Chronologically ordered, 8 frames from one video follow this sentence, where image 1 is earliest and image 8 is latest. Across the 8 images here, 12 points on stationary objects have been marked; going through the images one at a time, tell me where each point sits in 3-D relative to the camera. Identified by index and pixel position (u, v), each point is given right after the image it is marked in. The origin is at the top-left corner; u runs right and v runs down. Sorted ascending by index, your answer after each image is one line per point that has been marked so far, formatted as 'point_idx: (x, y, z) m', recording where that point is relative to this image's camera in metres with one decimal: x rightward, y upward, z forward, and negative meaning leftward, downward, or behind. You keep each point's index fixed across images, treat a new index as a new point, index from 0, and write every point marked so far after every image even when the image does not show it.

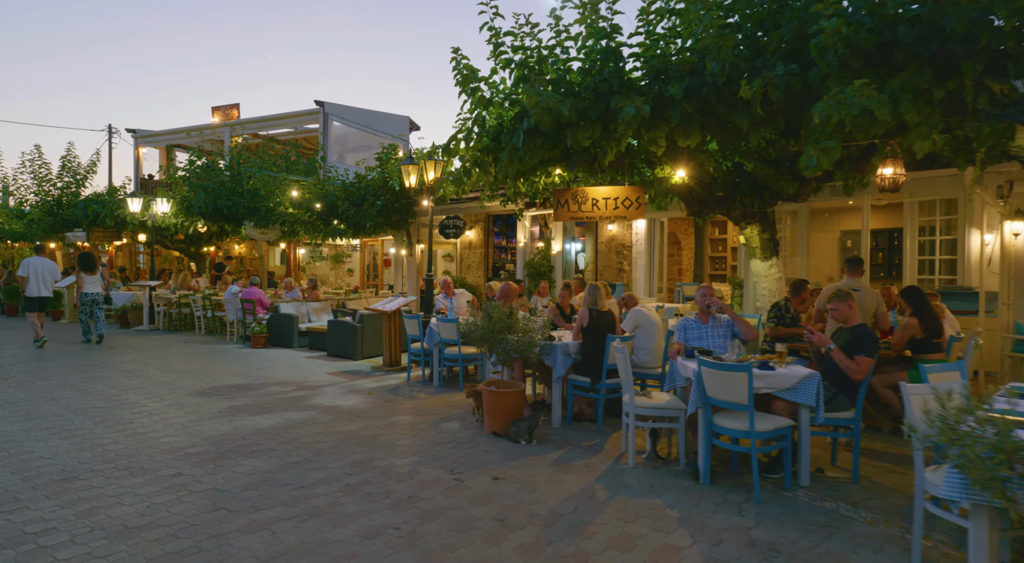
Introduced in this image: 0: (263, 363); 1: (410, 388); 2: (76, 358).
0: (-4.1, -1.4, +11.4) m
1: (-1.3, -1.4, +8.6) m
2: (-7.7, -1.3, +12.1) m
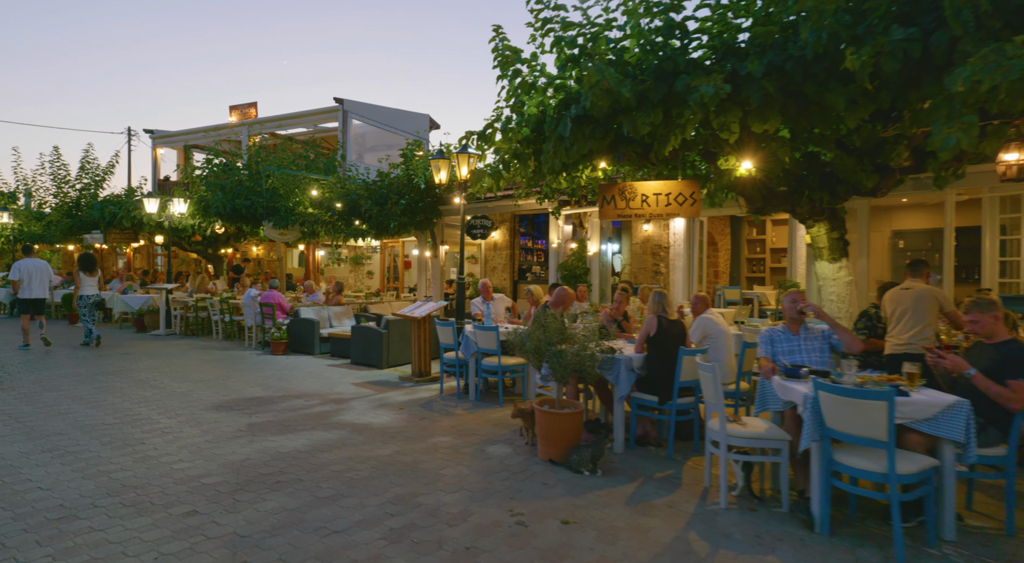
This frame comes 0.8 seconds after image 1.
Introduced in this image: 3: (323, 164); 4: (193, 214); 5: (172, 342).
0: (-3.6, -1.4, +10.7) m
1: (-0.8, -1.4, +7.9) m
2: (-7.1, -1.4, +11.5) m
3: (-5.2, +3.2, +18.7) m
4: (-7.9, +1.7, +17.0) m
5: (-7.6, -1.3, +15.2) m
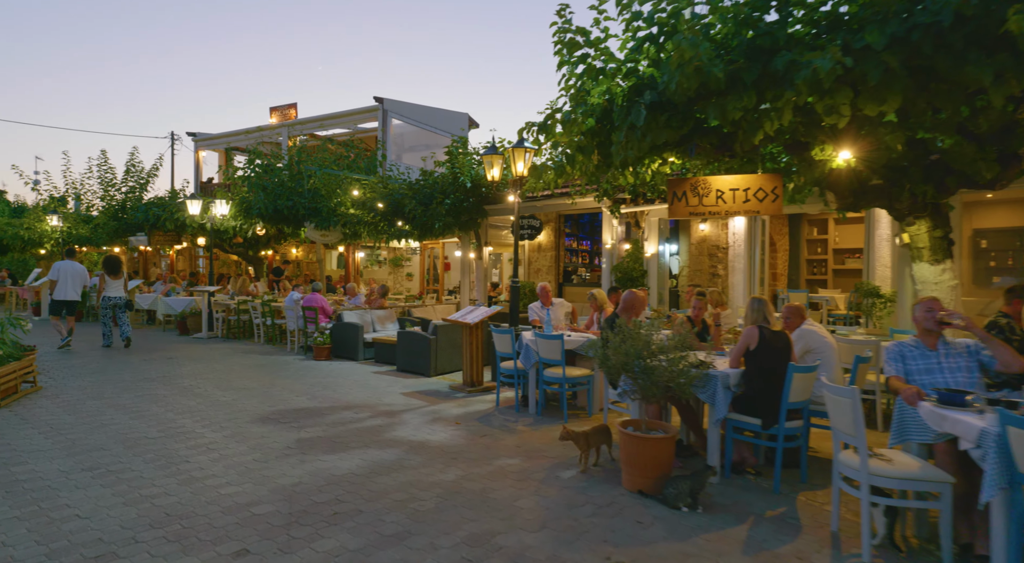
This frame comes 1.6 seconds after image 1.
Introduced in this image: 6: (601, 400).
0: (-2.7, -1.5, +10.3) m
1: (-0.1, -1.5, +7.3) m
2: (-6.3, -1.5, +11.3) m
3: (-4.0, +3.2, +18.4) m
4: (-6.8, +1.6, +16.8) m
5: (-6.5, -1.4, +15.0) m
6: (+1.0, -1.3, +7.5) m
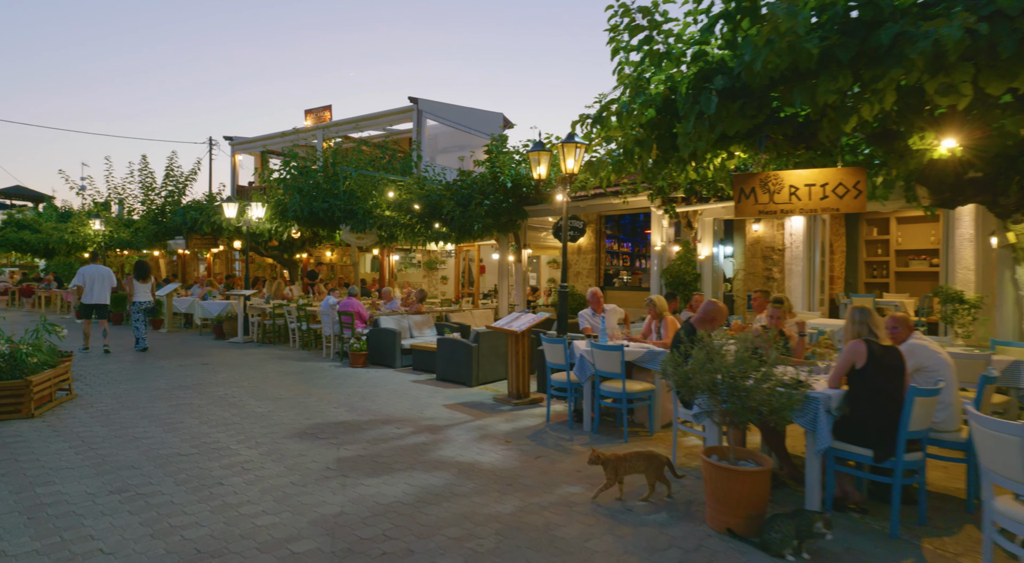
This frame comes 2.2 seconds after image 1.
0: (-2.1, -1.5, +9.9) m
1: (+0.4, -1.5, +6.8) m
2: (-5.5, -1.5, +11.0) m
3: (-2.9, +3.1, +18.0) m
4: (-5.8, +1.5, +16.5) m
5: (-5.7, -1.5, +14.7) m
6: (+1.5, -1.4, +6.9) m
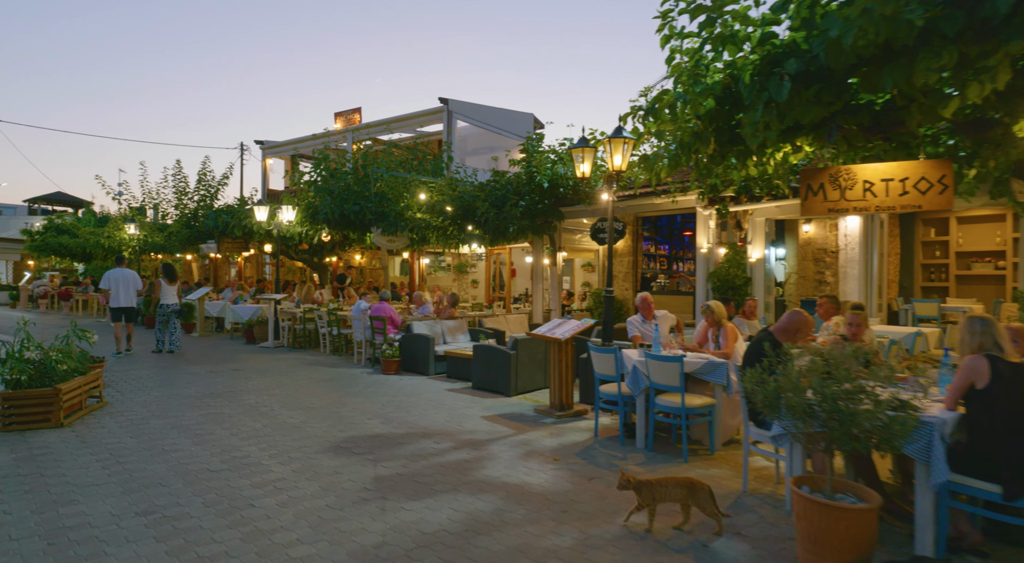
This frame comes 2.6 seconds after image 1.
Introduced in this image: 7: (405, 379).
0: (-1.5, -1.6, +9.5) m
1: (+0.9, -1.6, +6.3) m
2: (-4.9, -1.6, +10.7) m
3: (-2.1, +3.0, +17.6) m
4: (-5.0, +1.4, +16.3) m
5: (-4.9, -1.6, +14.4) m
6: (+2.0, -1.4, +6.4) m
7: (-1.8, -1.6, +11.3) m
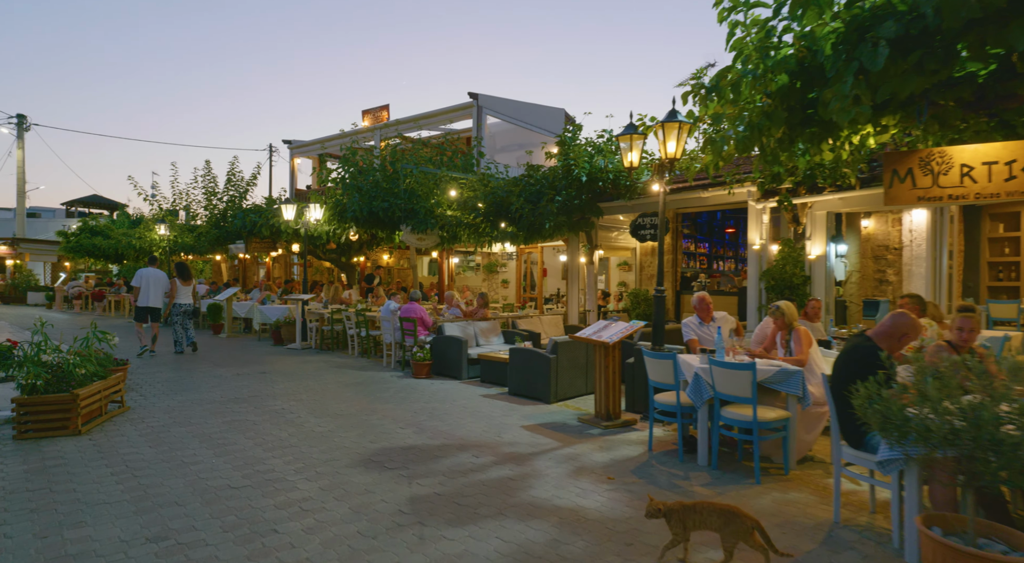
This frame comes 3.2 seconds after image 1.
0: (-1.0, -1.6, +8.9) m
1: (+1.3, -1.6, +5.6) m
2: (-4.4, -1.6, +10.3) m
3: (-1.3, +3.0, +17.1) m
4: (-4.2, +1.4, +15.8) m
5: (-4.2, -1.6, +14.0) m
6: (+2.4, -1.4, +5.7) m
7: (-1.2, -1.6, +10.7) m
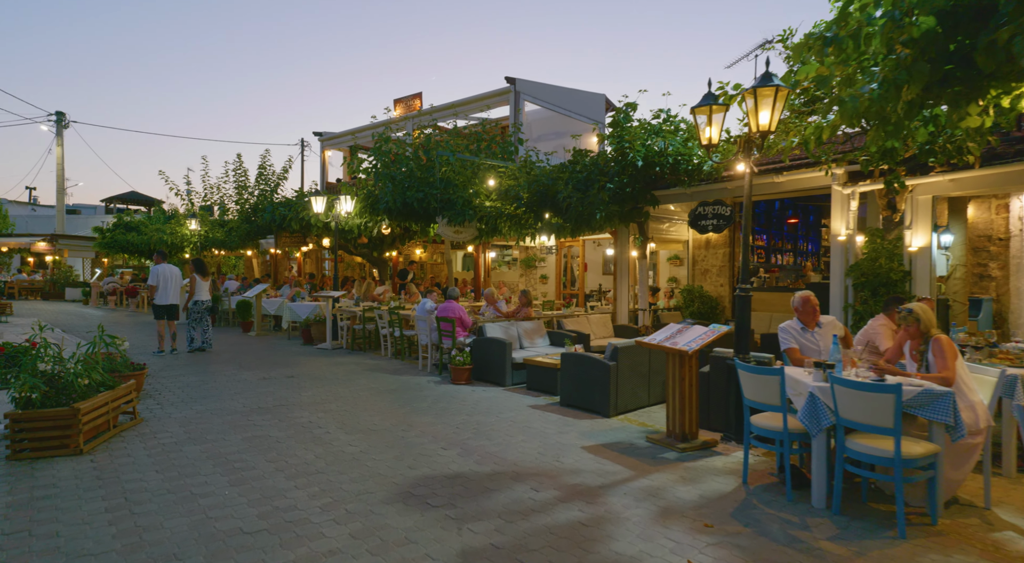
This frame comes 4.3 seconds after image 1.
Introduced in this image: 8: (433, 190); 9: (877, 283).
0: (-0.4, -1.6, +7.9) m
1: (+1.8, -1.6, +4.5) m
2: (-3.7, -1.6, +9.4) m
3: (-0.3, +3.1, +16.0) m
4: (-3.3, +1.5, +14.9) m
5: (-3.3, -1.5, +13.1) m
6: (+2.9, -1.4, +4.5) m
7: (-0.5, -1.6, +9.7) m
8: (-1.6, +1.8, +13.9) m
9: (+4.4, 0.0, +8.2) m
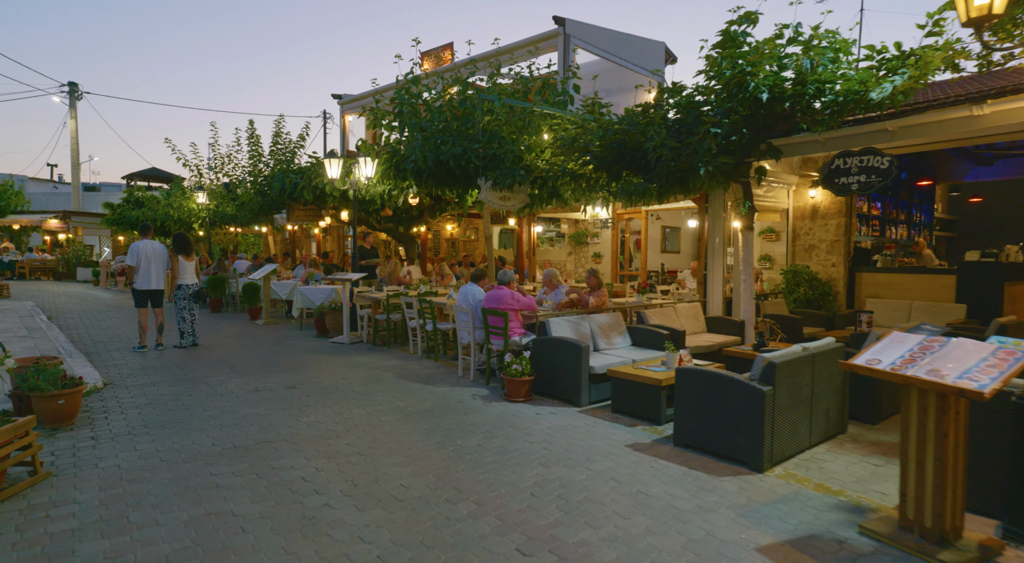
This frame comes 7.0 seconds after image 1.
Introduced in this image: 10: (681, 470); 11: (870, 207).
0: (+0.4, -1.4, +5.1) m
1: (+2.4, -1.5, +1.7) m
2: (-2.9, -1.4, +6.8) m
3: (+0.8, +3.5, +13.1) m
4: (-2.3, +1.9, +12.2) m
5: (-2.4, -1.2, +10.5) m
6: (+3.5, -1.3, +1.6) m
7: (+0.3, -1.4, +7.0) m
8: (-0.6, +2.2, +11.1) m
9: (+5.2, +0.1, +5.2) m
10: (+1.3, -1.4, +5.2) m
11: (+6.6, +1.4, +12.5) m
